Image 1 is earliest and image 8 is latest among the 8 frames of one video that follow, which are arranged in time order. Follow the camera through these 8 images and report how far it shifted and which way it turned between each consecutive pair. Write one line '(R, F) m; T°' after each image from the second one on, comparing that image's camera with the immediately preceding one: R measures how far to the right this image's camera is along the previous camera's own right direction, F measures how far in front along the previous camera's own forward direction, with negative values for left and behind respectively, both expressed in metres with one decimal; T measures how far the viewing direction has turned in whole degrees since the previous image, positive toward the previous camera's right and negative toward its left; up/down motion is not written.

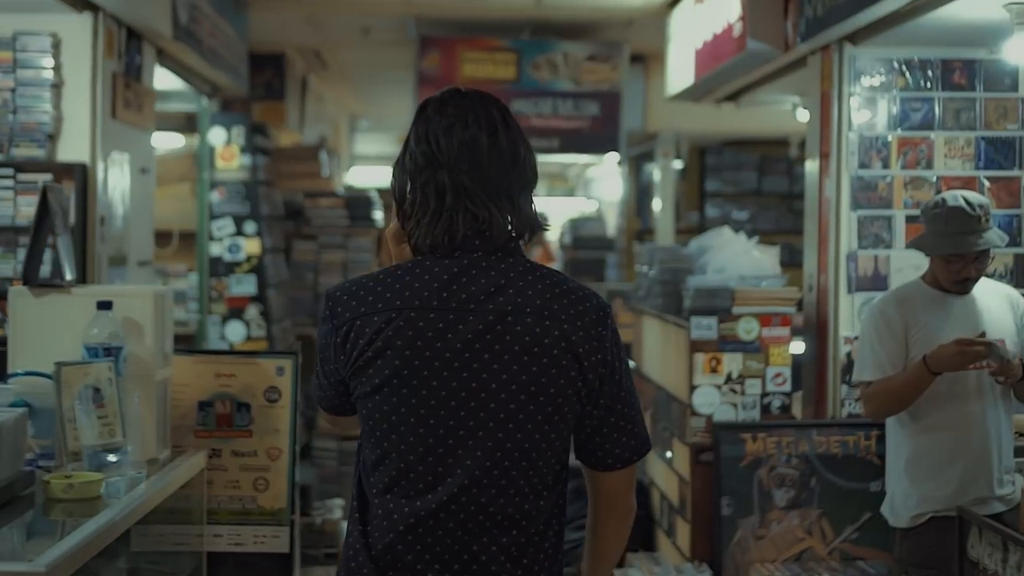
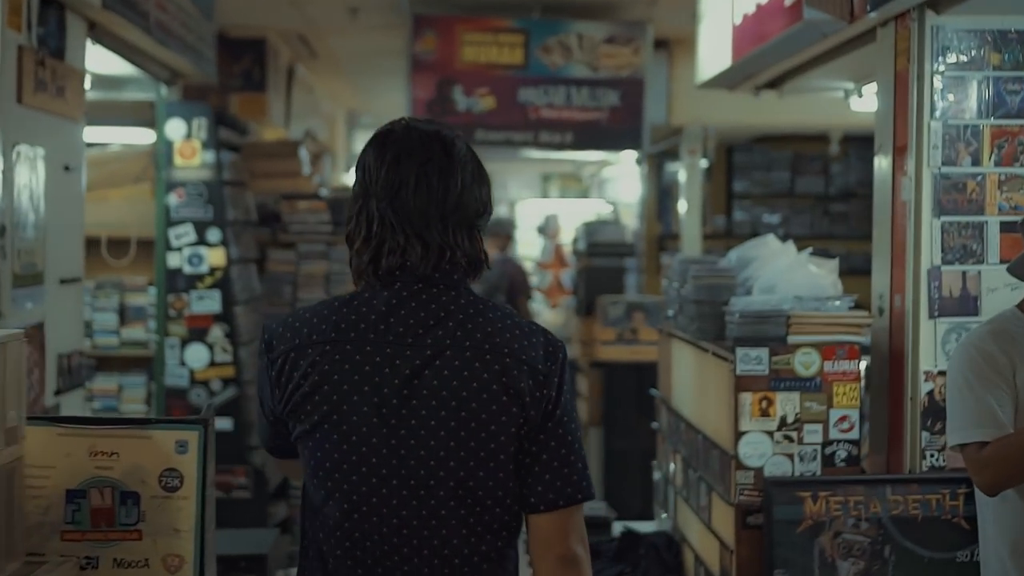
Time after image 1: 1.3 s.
(0.0, +0.9) m; -1°
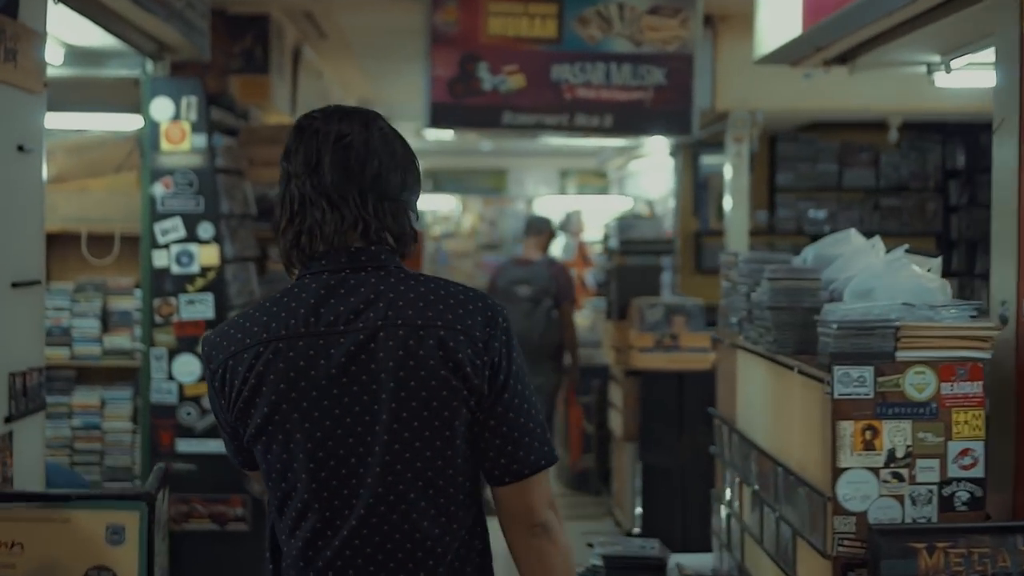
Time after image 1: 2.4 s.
(-0.1, +0.7) m; 0°
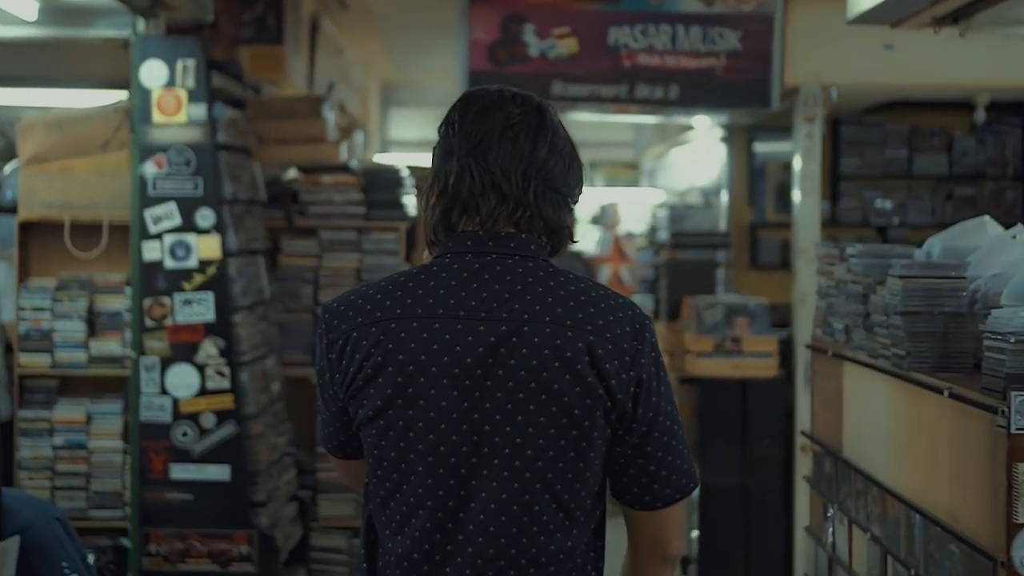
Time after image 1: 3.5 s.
(-0.1, +0.7) m; -1°
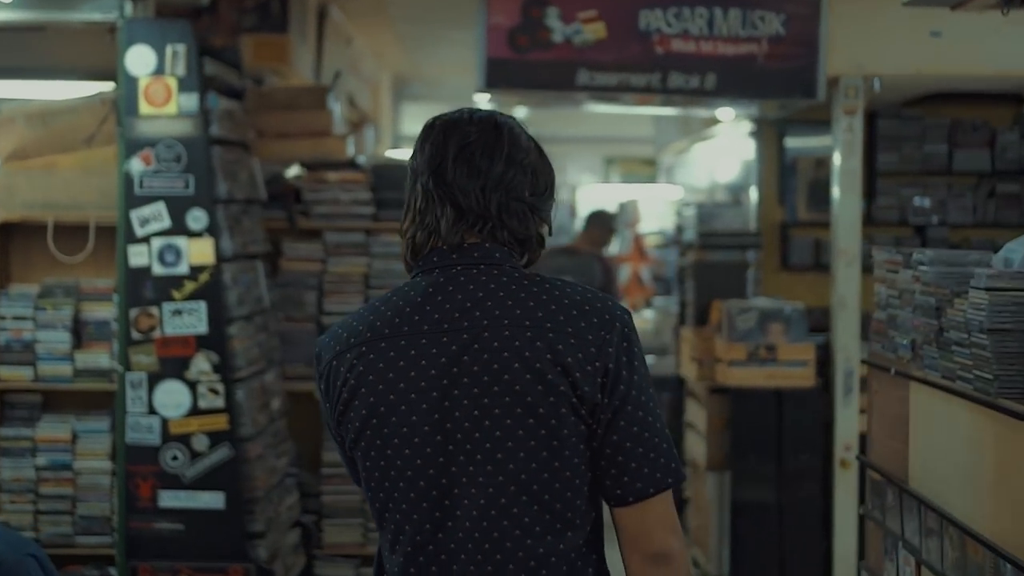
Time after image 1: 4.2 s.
(0.0, +0.4) m; -1°
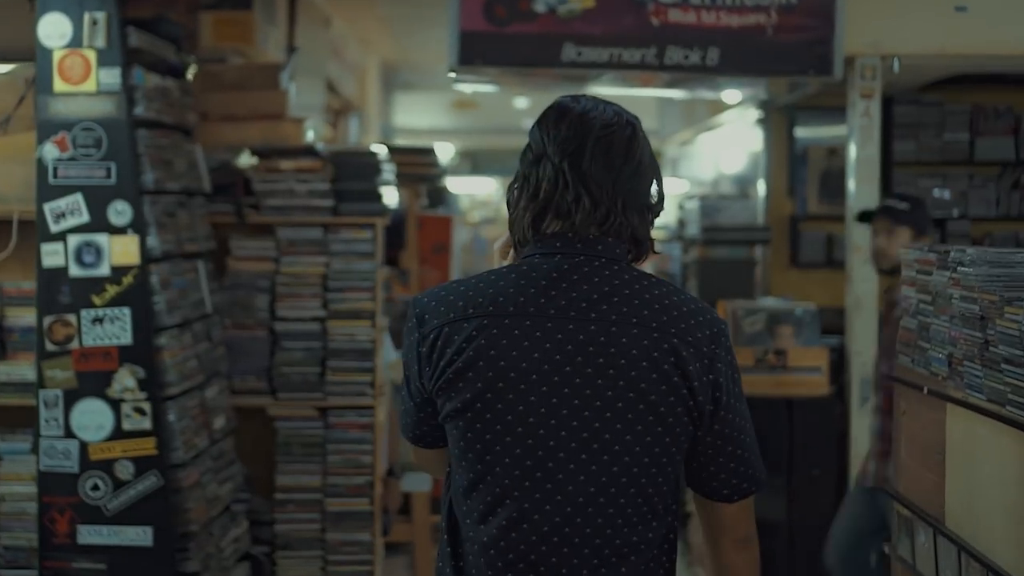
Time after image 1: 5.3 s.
(+0.1, +0.5) m; 0°
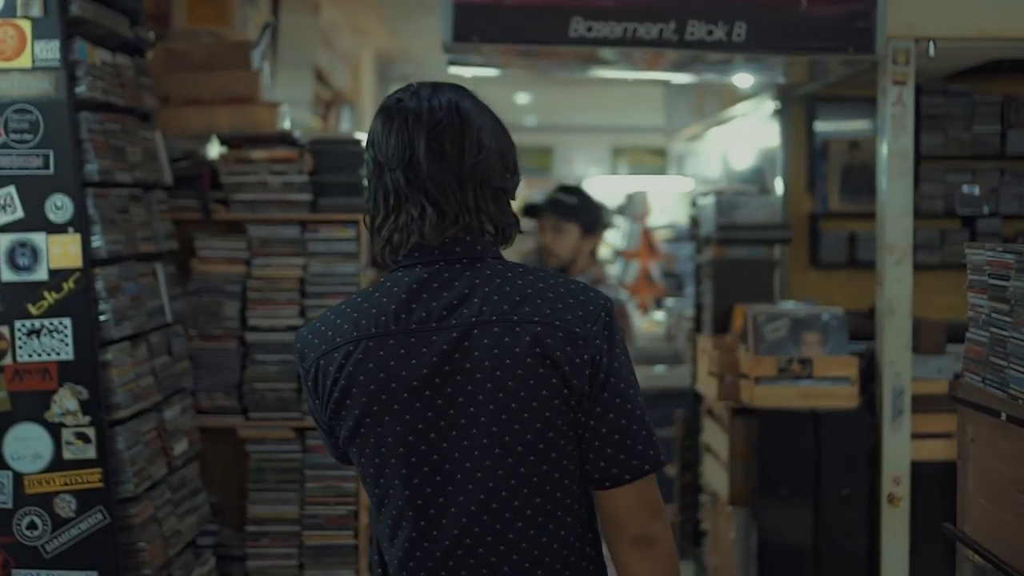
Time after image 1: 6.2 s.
(0.0, +0.4) m; 0°
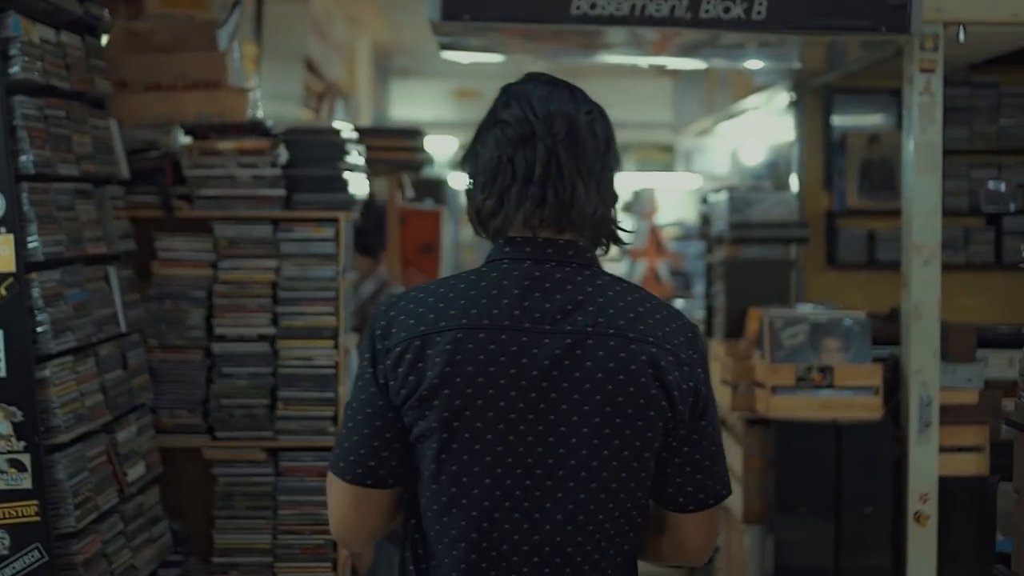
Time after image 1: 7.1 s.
(0.0, +0.3) m; 0°
